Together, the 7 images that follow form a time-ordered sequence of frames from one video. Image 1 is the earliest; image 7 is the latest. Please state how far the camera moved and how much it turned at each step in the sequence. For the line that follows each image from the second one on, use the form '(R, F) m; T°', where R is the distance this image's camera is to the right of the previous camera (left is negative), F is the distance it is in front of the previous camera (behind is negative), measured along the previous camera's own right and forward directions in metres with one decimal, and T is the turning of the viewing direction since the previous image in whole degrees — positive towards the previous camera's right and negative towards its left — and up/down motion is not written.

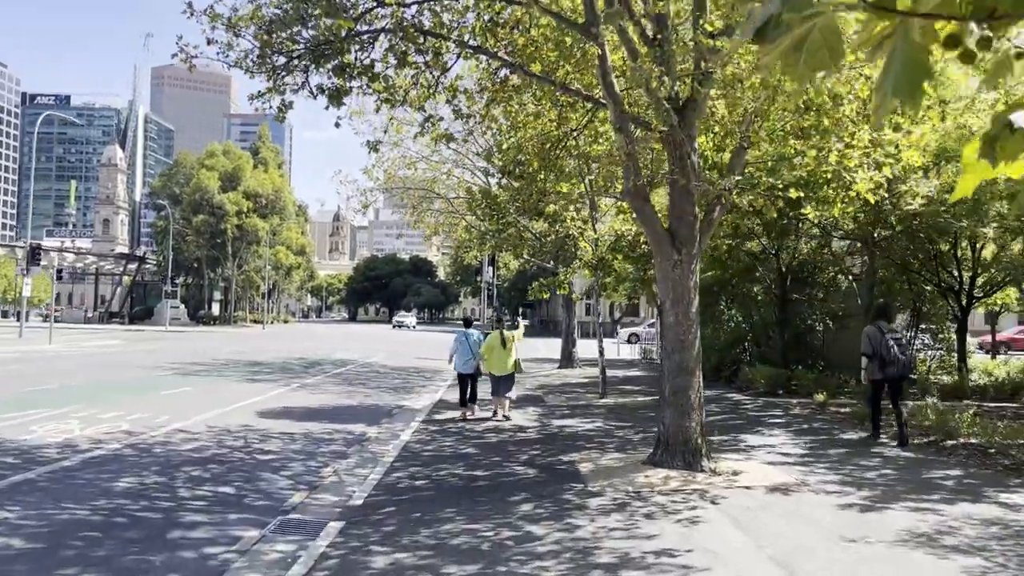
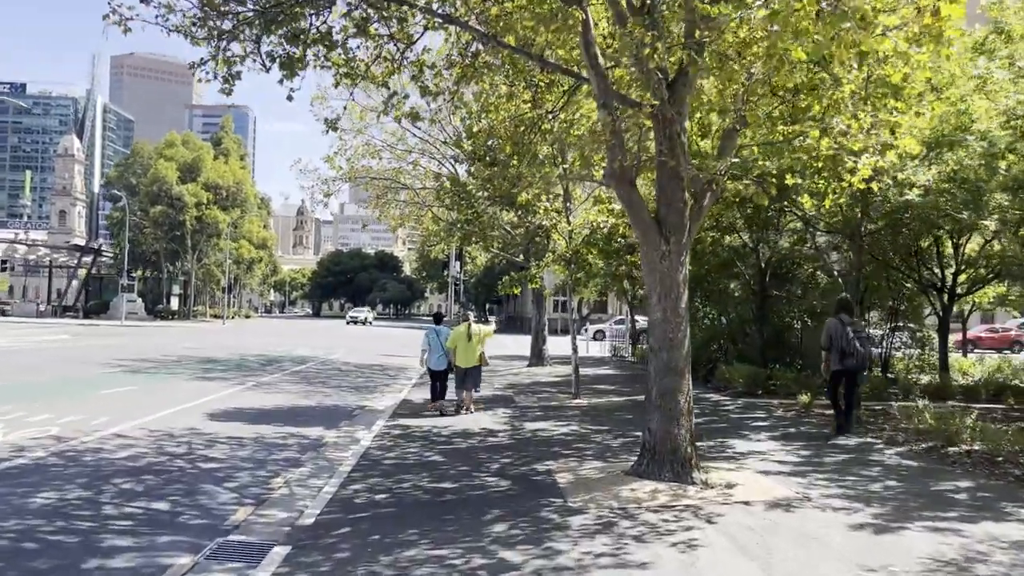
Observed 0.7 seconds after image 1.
(-0.1, +0.9) m; +2°
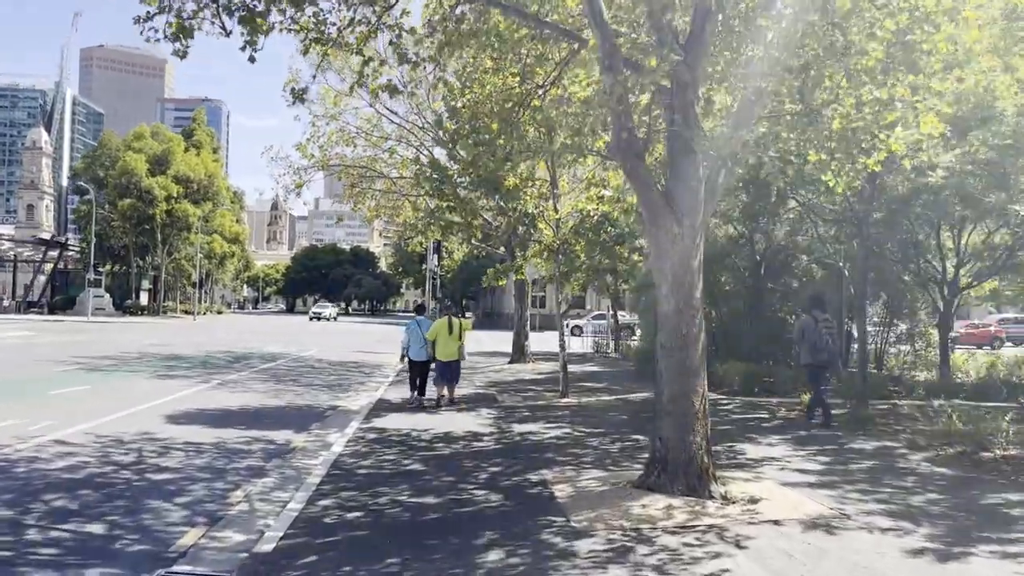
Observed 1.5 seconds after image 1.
(-0.1, +1.1) m; +2°
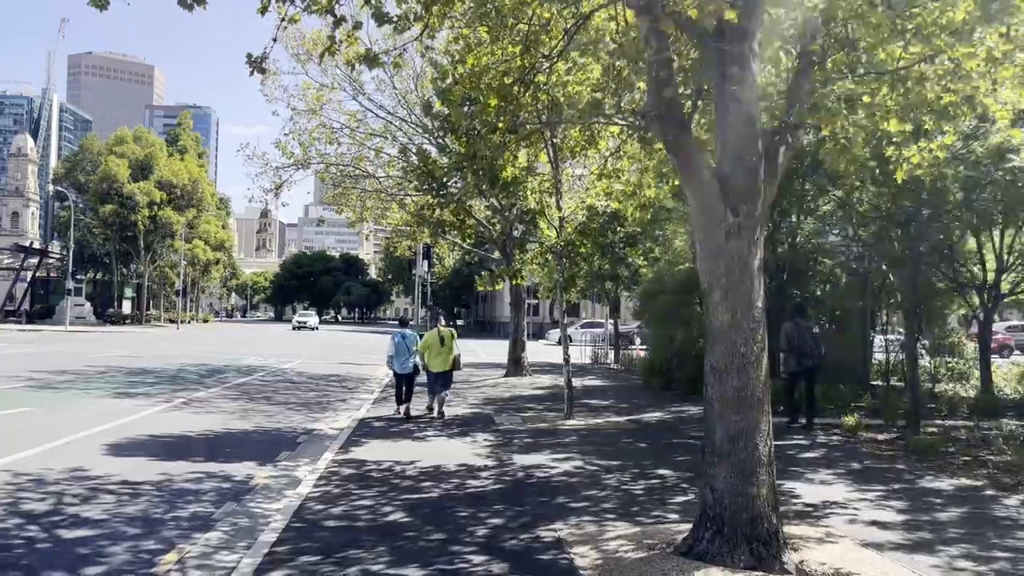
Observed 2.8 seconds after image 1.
(-0.1, +1.8) m; +1°
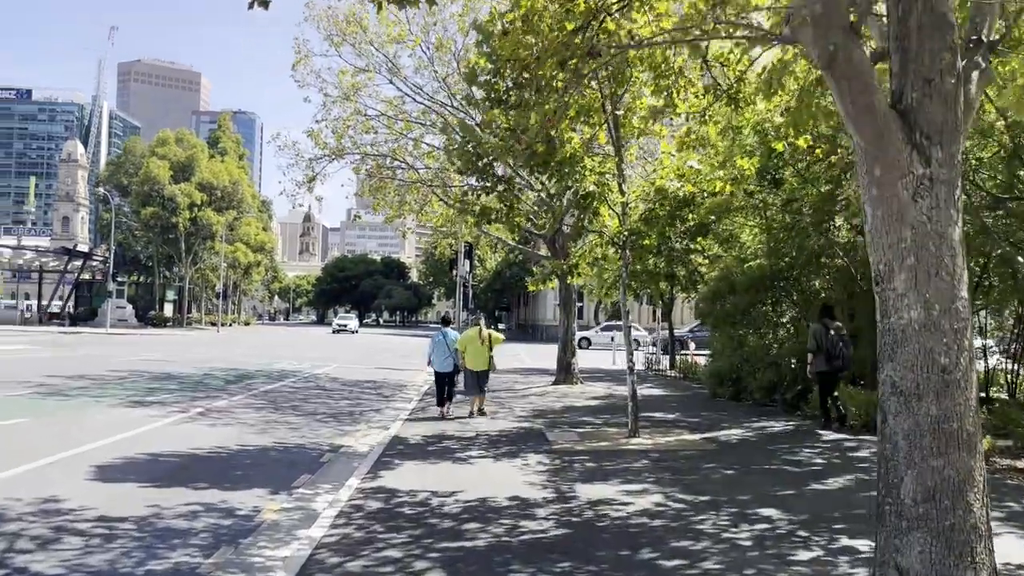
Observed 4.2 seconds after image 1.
(-0.2, +1.9) m; -3°
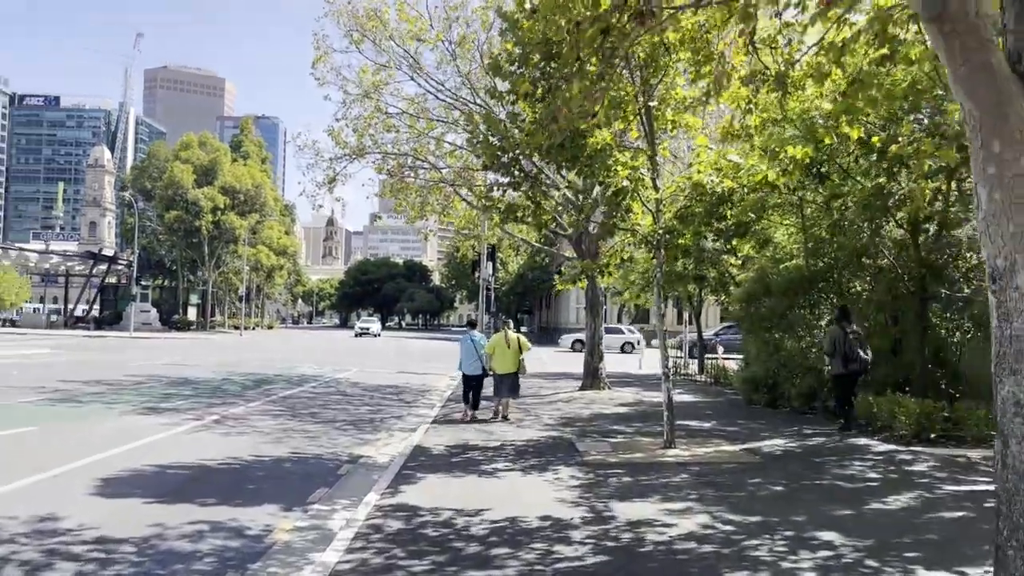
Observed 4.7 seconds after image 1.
(-0.1, +0.7) m; -1°
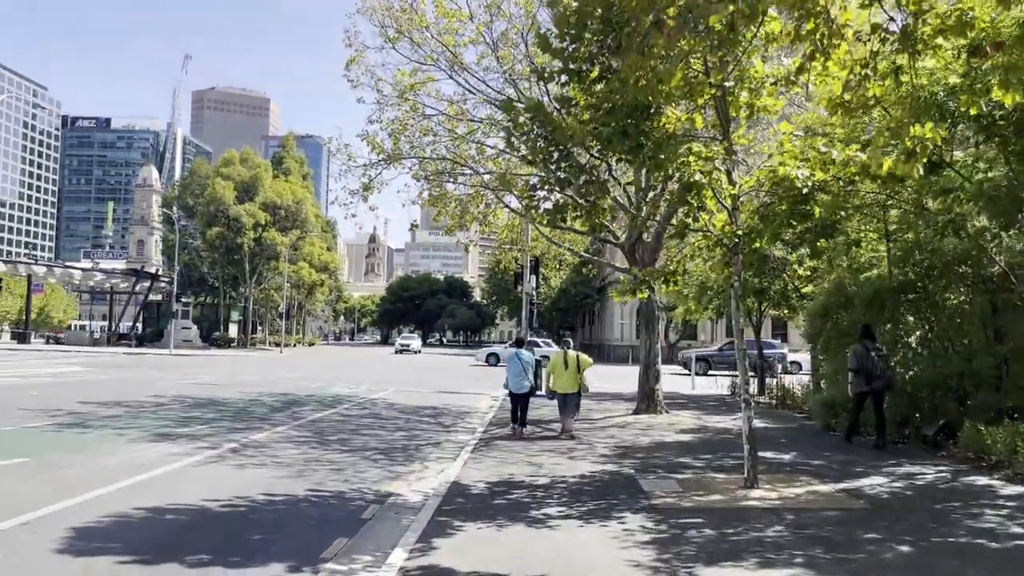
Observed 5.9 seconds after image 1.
(-0.1, +1.6) m; -3°
